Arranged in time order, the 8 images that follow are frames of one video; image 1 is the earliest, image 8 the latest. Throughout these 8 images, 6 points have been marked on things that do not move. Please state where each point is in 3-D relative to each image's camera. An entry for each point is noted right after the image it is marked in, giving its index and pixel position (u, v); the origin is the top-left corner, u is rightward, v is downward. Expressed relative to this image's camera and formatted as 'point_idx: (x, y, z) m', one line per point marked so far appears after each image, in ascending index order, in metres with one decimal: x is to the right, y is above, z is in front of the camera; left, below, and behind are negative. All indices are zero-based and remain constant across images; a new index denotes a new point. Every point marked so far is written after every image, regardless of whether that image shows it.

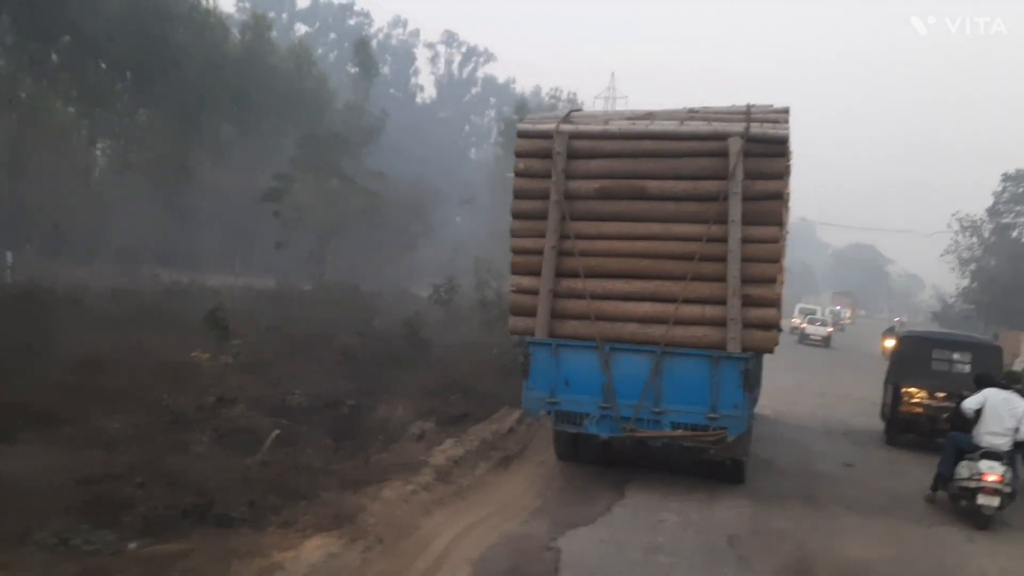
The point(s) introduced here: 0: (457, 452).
0: (-0.6, -1.7, +8.8) m
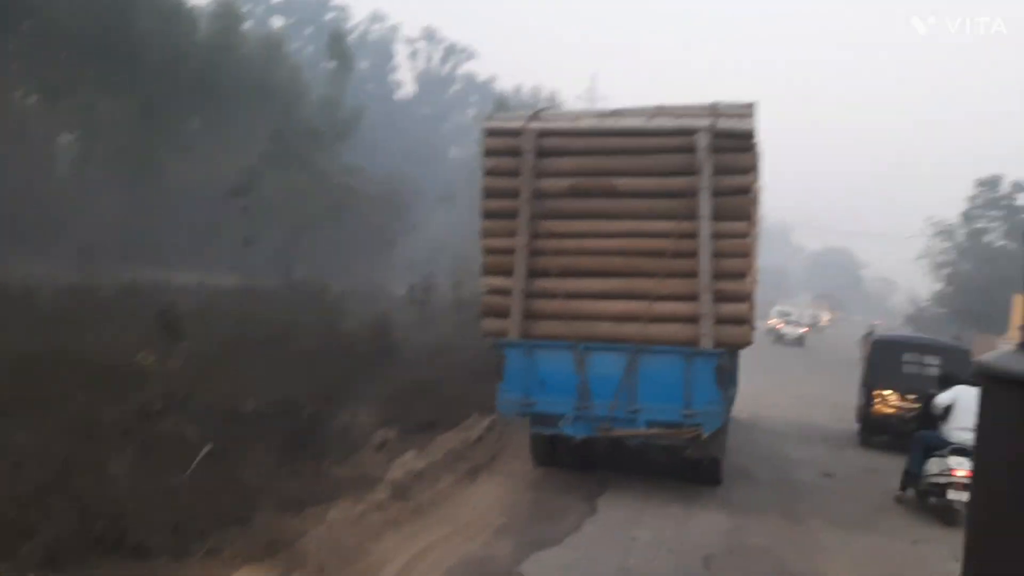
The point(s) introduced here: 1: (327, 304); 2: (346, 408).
0: (-0.9, -1.8, +8.3) m
1: (-4.1, -0.3, +18.7) m
2: (-2.2, -1.5, +11.0) m
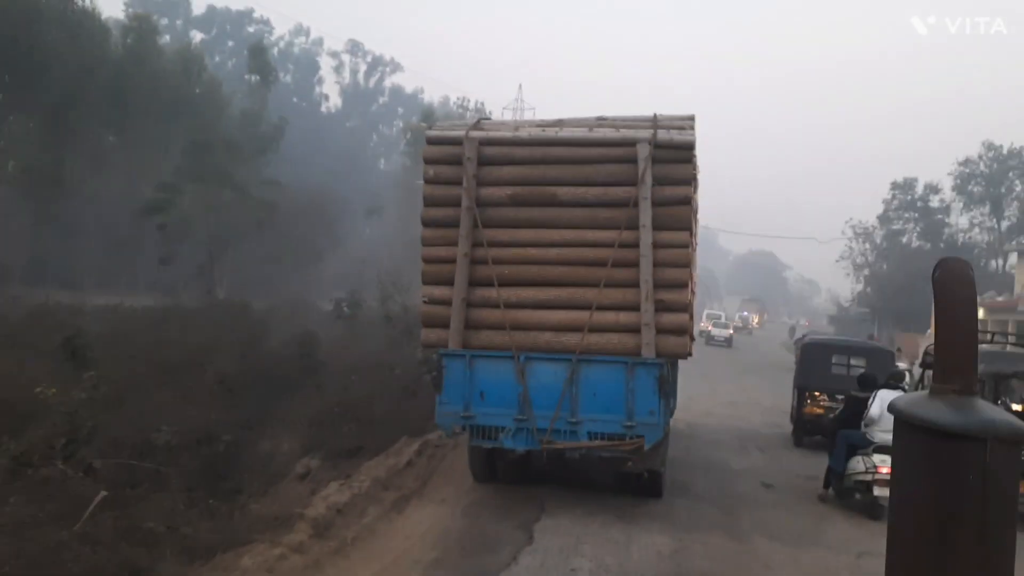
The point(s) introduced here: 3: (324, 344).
0: (-1.6, -1.9, +7.8) m
1: (-5.5, -0.7, +17.9) m
2: (-3.0, -1.8, +10.4) m
3: (-3.7, -1.2, +17.4) m
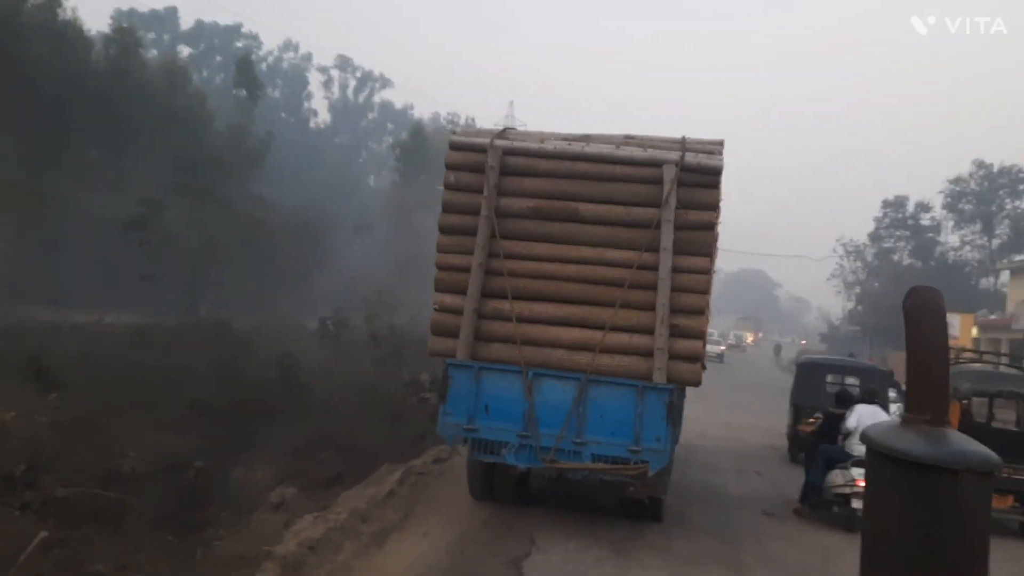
0: (-1.7, -2.1, +7.2) m
1: (-5.7, -1.1, +17.3) m
2: (-3.1, -1.9, +9.9) m
3: (-3.9, -1.6, +16.8) m
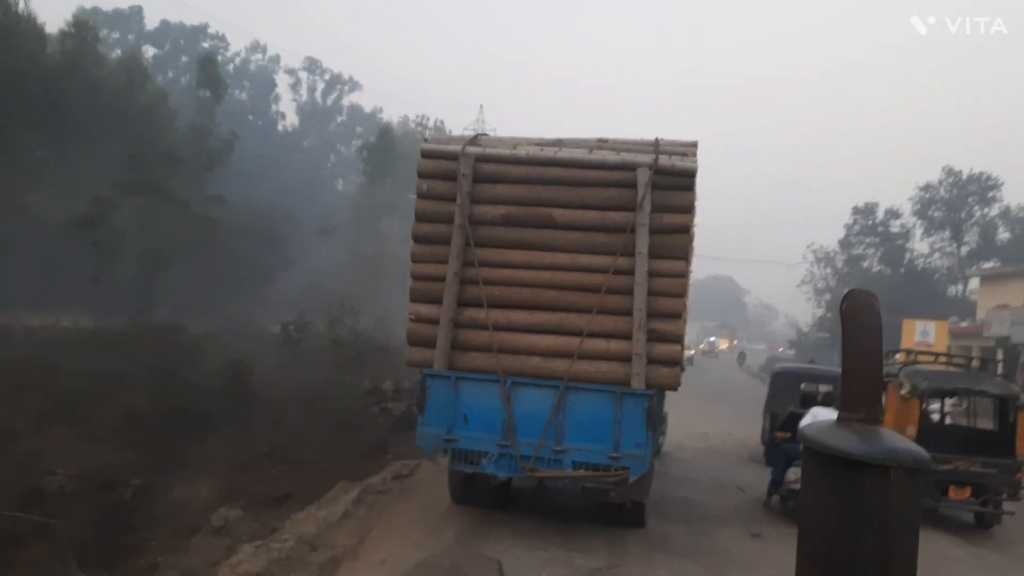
0: (-1.9, -2.1, +6.5) m
1: (-6.3, -1.1, +16.4) m
2: (-3.5, -2.0, +9.0) m
3: (-4.5, -1.6, +16.0) m
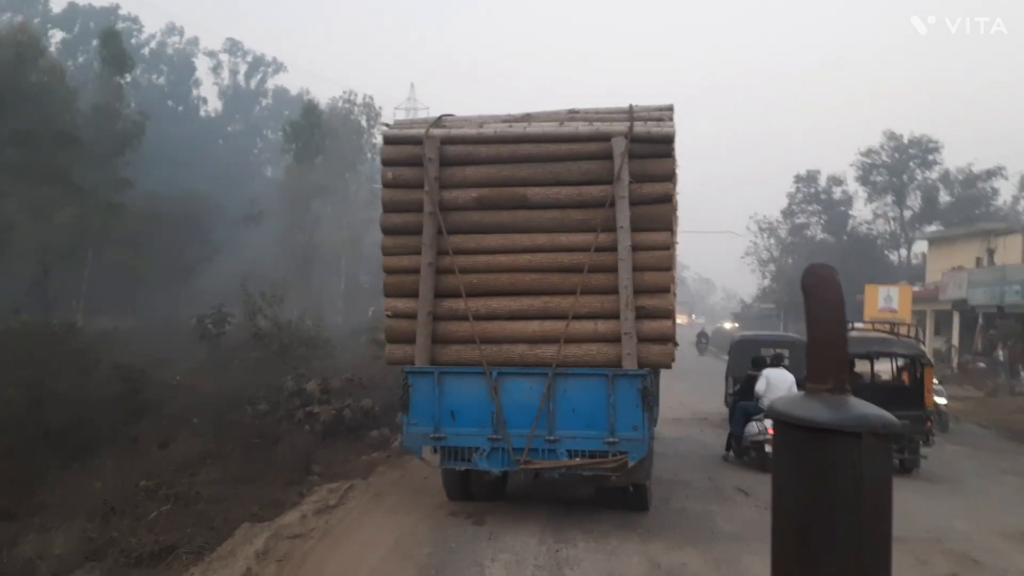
0: (-2.1, -2.0, +4.4) m
1: (-7.2, -1.0, +14.0) m
2: (-3.8, -1.9, +6.8) m
3: (-5.4, -1.4, +13.7) m
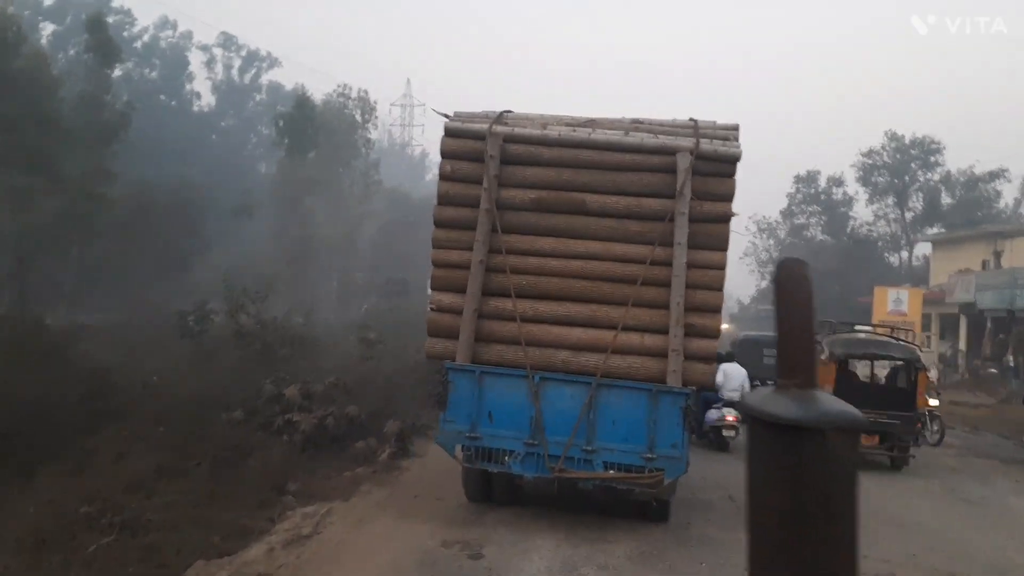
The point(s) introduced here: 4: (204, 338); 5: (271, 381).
0: (-2.1, -1.9, +3.5) m
1: (-7.3, -0.9, +13.0) m
2: (-3.8, -1.8, +5.9) m
3: (-5.4, -1.4, +12.8) m
4: (-6.3, -1.1, +17.2) m
5: (-3.2, -1.3, +11.1) m
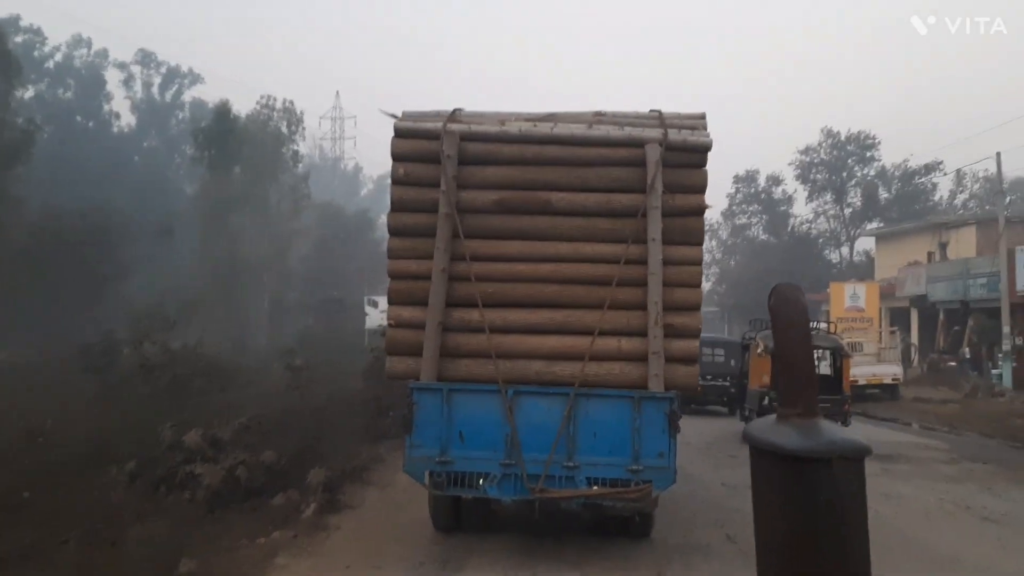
0: (-2.1, -2.0, +1.8) m
1: (-8.0, -1.4, +11.0) m
2: (-4.0, -2.0, +4.1) m
3: (-6.1, -1.7, +10.9) m
4: (-7.3, -1.6, +15.2) m
5: (-3.8, -1.6, +9.4) m
